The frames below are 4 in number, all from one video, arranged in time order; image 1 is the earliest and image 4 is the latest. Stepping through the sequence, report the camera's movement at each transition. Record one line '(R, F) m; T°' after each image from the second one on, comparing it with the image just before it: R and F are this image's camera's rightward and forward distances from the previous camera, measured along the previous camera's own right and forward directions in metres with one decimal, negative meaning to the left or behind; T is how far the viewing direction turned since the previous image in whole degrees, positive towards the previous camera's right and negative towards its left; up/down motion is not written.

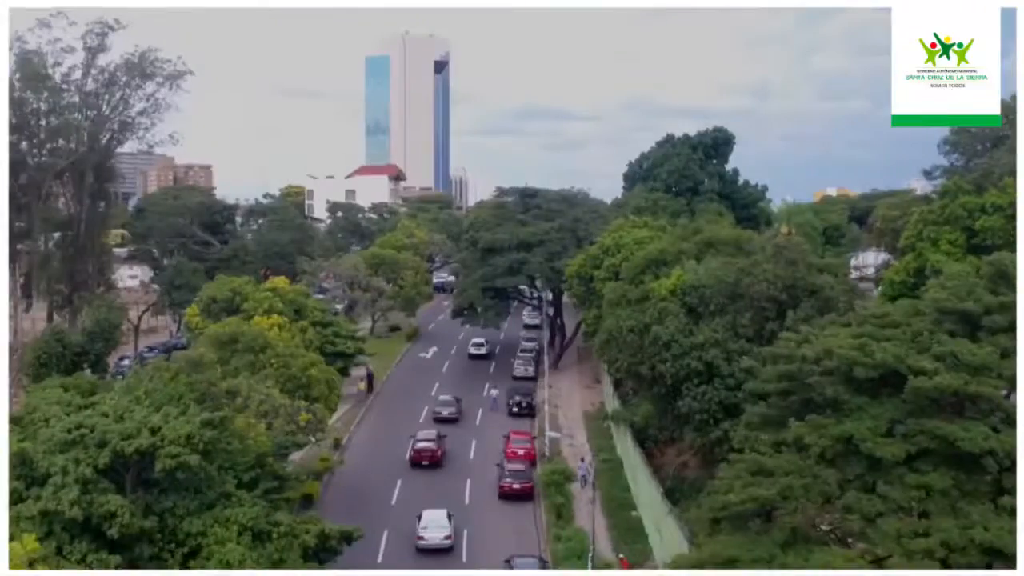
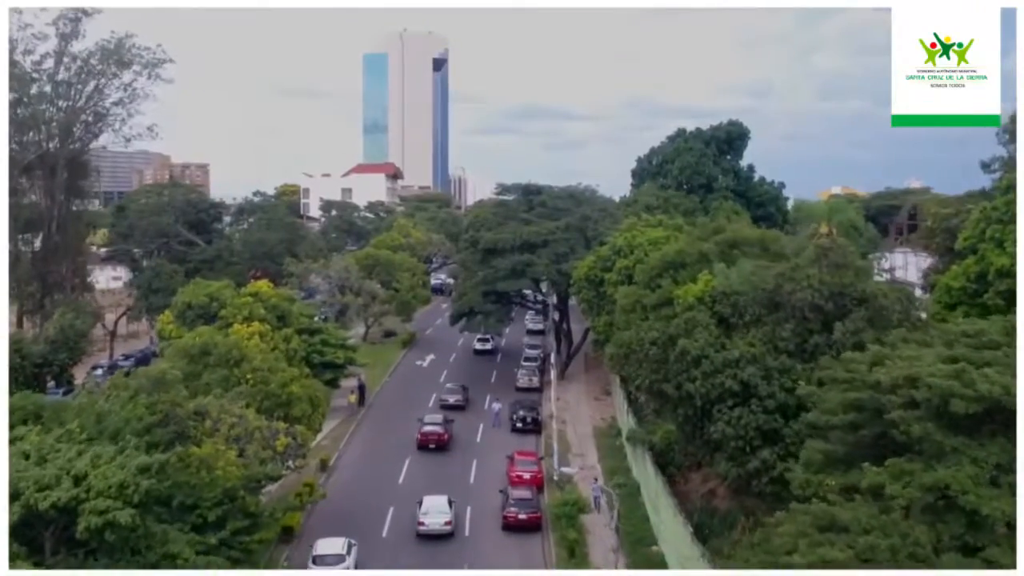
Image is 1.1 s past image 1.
(-0.1, +2.8) m; 0°
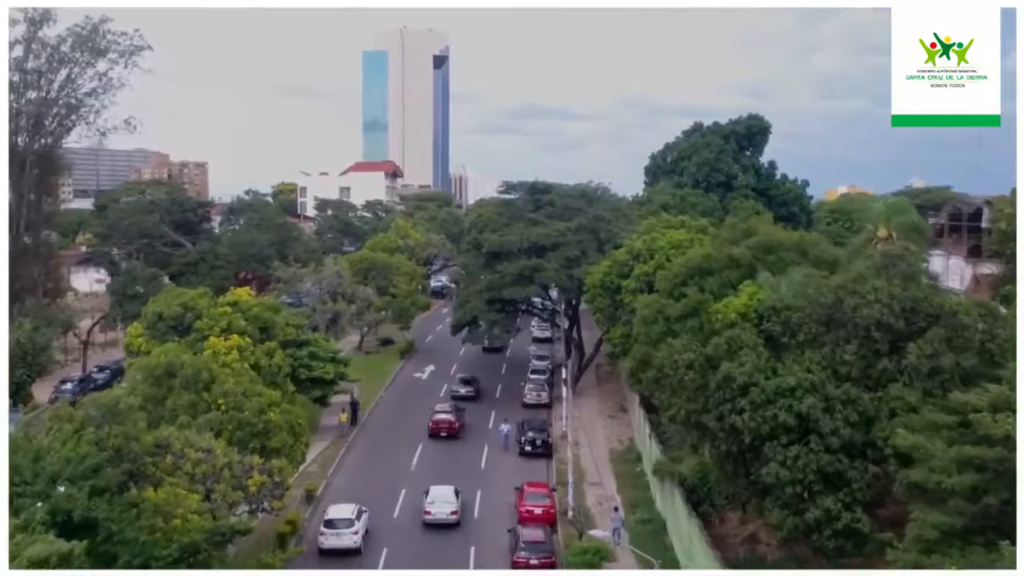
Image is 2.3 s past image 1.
(-0.1, +2.9) m; 0°
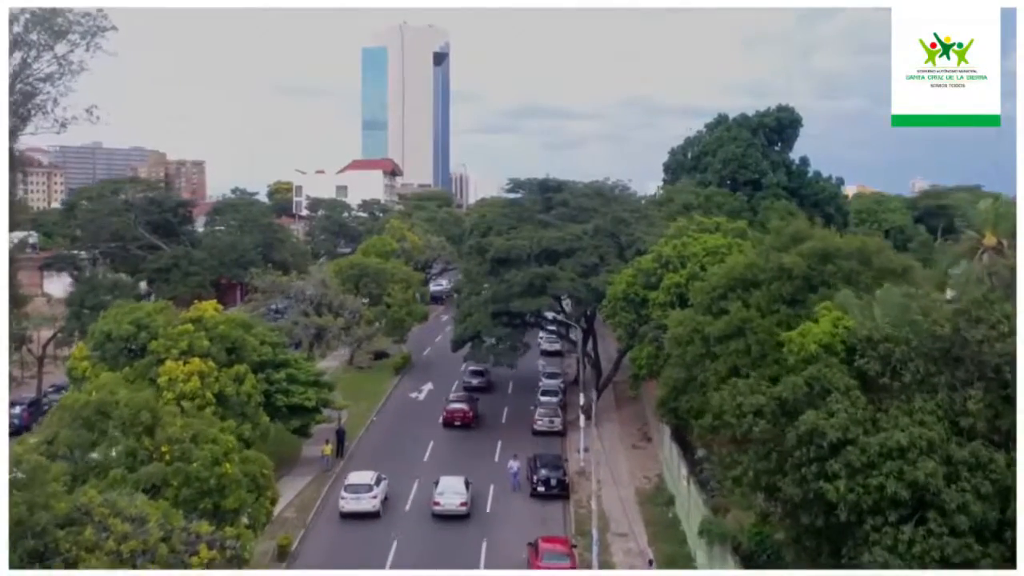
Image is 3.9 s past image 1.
(-0.1, +3.8) m; 0°
